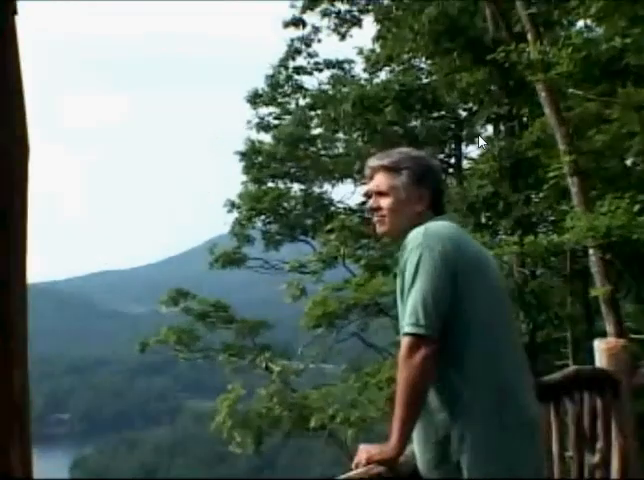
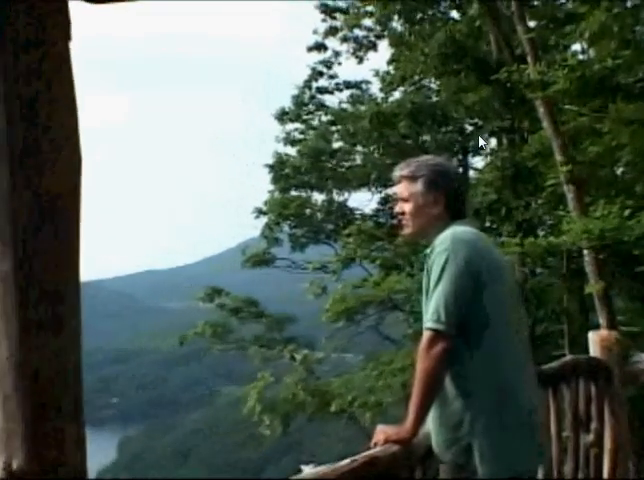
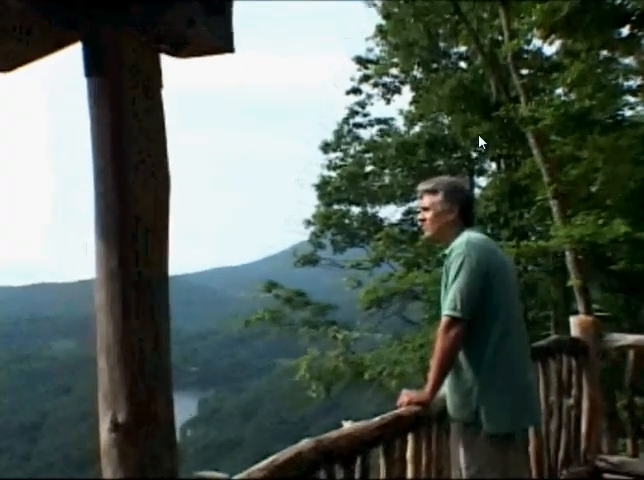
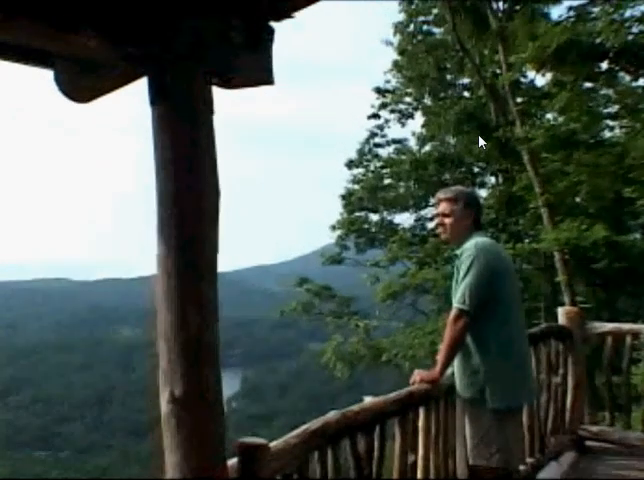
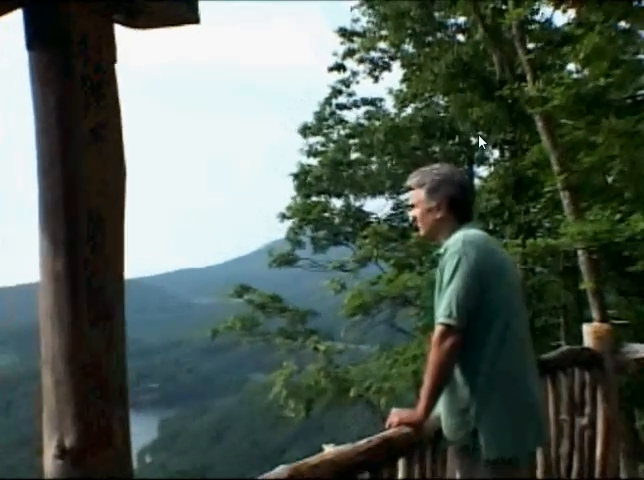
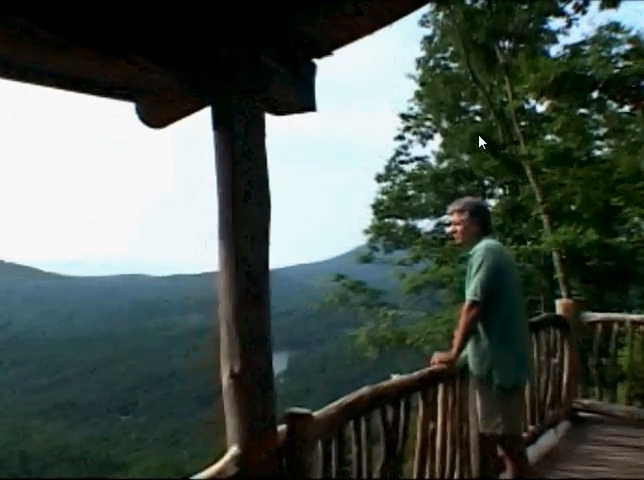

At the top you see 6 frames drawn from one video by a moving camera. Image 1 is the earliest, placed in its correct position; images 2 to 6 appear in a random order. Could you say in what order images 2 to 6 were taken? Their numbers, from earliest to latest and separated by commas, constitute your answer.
2, 5, 3, 4, 6
